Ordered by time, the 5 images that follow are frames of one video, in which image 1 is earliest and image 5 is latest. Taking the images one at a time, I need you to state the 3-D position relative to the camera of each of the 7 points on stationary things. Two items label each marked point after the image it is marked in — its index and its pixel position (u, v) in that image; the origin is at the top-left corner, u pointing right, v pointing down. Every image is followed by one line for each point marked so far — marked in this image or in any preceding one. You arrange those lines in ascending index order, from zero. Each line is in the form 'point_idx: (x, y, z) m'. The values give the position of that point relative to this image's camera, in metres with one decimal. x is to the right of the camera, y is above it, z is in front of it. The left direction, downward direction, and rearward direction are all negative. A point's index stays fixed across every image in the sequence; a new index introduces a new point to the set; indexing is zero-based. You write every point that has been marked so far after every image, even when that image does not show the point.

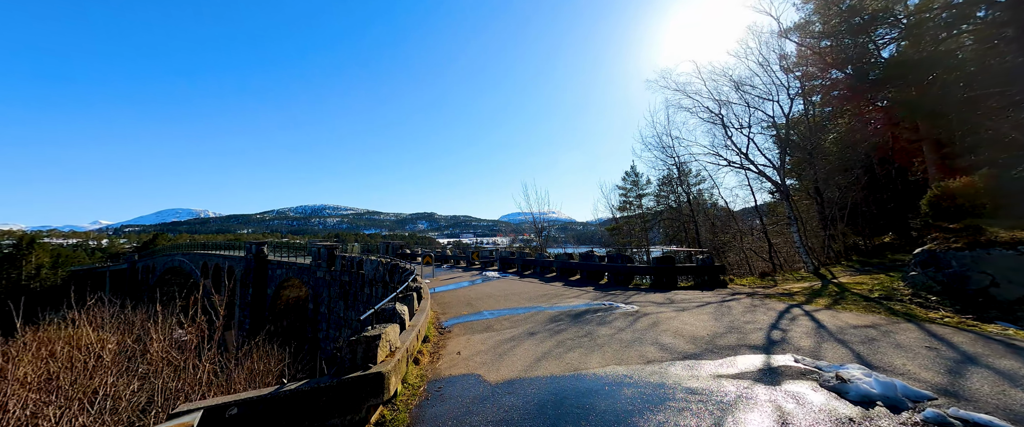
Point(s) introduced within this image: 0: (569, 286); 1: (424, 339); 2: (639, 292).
0: (+1.4, -1.8, +9.4) m
1: (-1.5, -2.1, +6.3) m
2: (+2.6, -1.6, +7.6) m
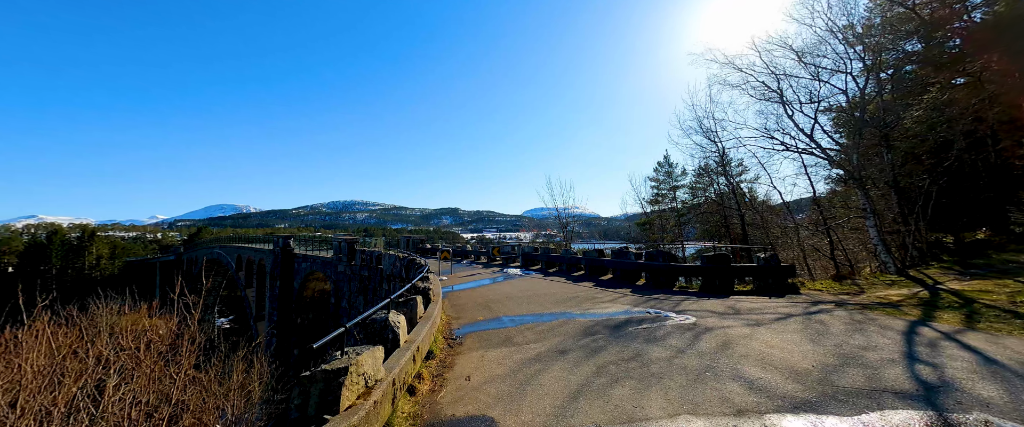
0: (+1.9, -1.6, +8.2) m
1: (-1.2, -2.0, +5.2) m
2: (+3.0, -1.4, +6.3) m
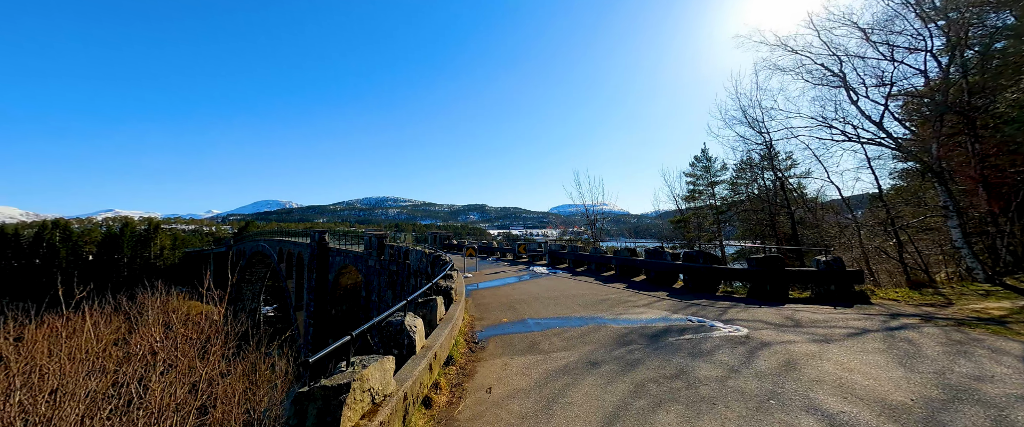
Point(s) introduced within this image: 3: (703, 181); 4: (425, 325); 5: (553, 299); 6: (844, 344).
0: (+2.5, -1.5, +7.6) m
1: (-0.8, -1.9, +4.9) m
2: (+3.4, -1.4, +5.7) m
3: (+7.6, +1.3, +14.8) m
4: (-1.2, -1.6, +5.3) m
5: (+0.9, -1.8, +8.0) m
6: (+3.3, -1.3, +3.7) m
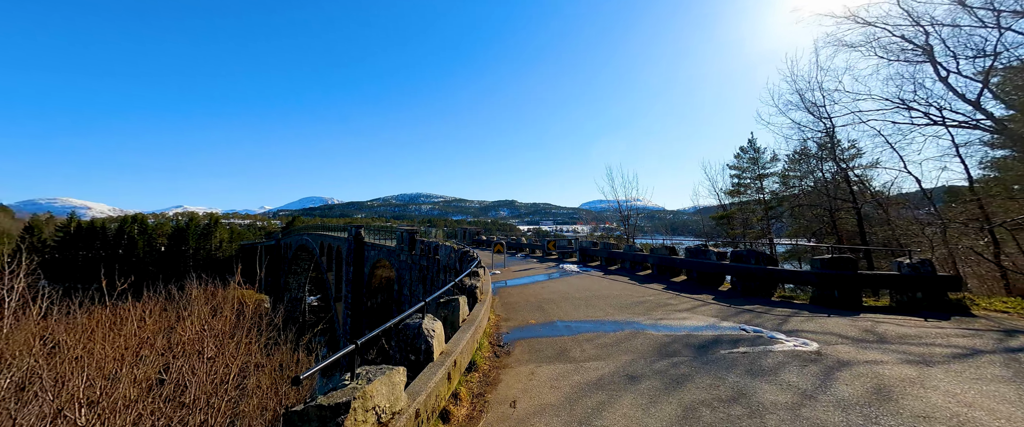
0: (+3.0, -1.4, +6.9) m
1: (-0.5, -1.8, +4.5) m
2: (+3.7, -1.3, +4.9) m
3: (+8.6, +1.5, +13.6) m
4: (-0.9, -1.5, +5.0) m
5: (+1.4, -1.7, +7.5) m
6: (+3.5, -1.2, +3.0) m
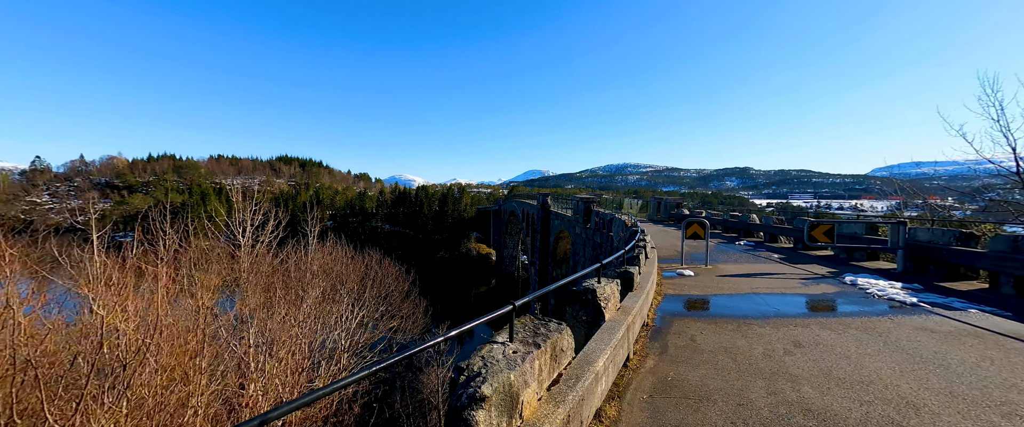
0: (+3.3, -1.1, +0.2) m
1: (-1.0, -1.4, 0.0) m
2: (+2.9, -1.1, -1.9) m
3: (+11.7, +1.9, +2.7) m
4: (-1.0, -1.0, +0.6) m
5: (+2.3, -1.2, +1.5) m
6: (+1.7, -1.1, -3.4) m
